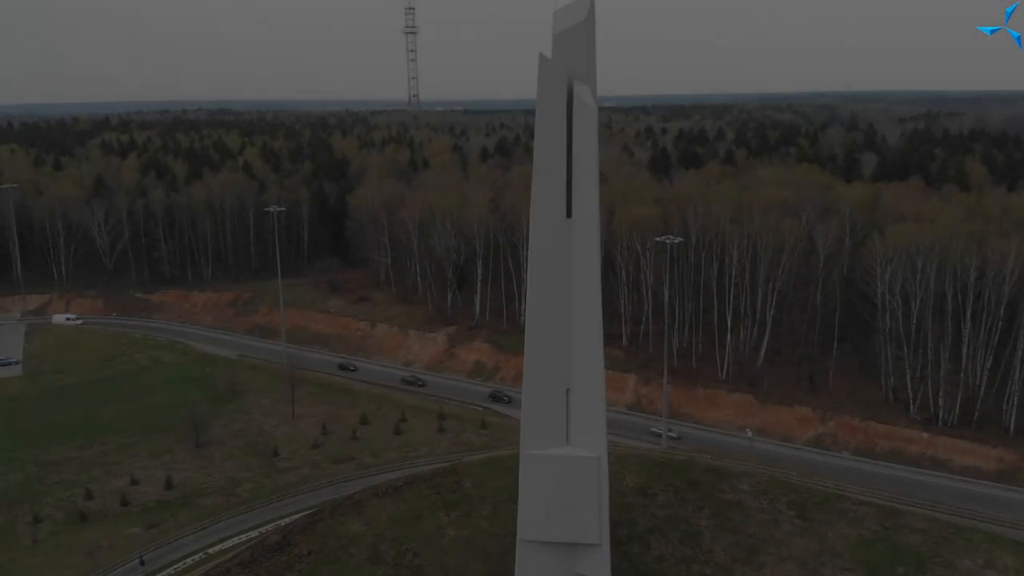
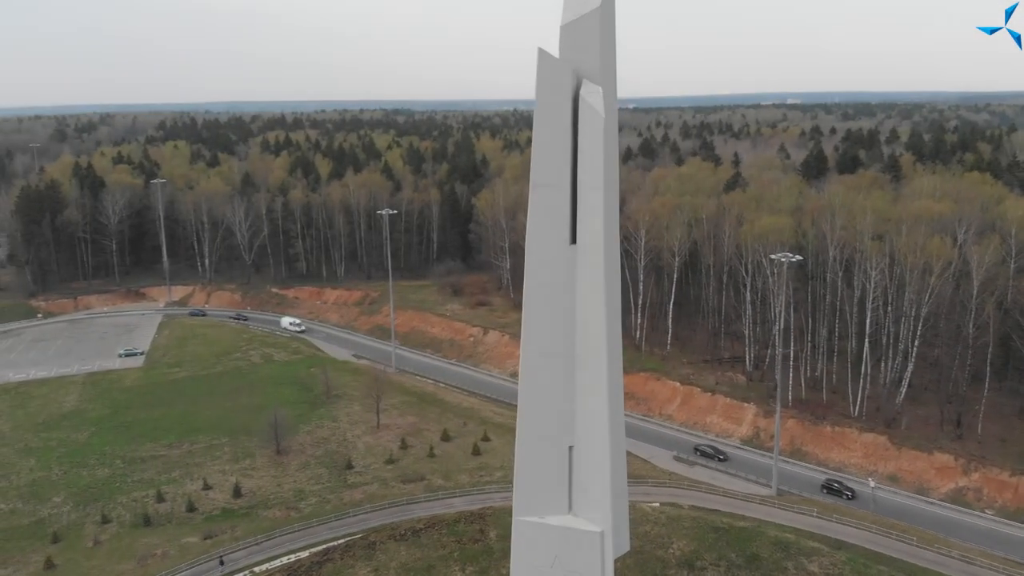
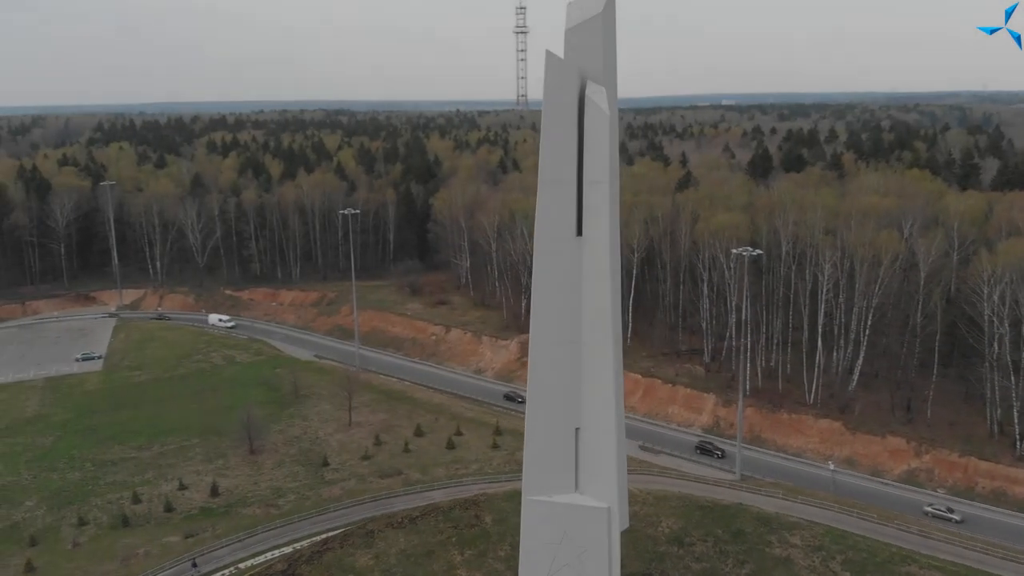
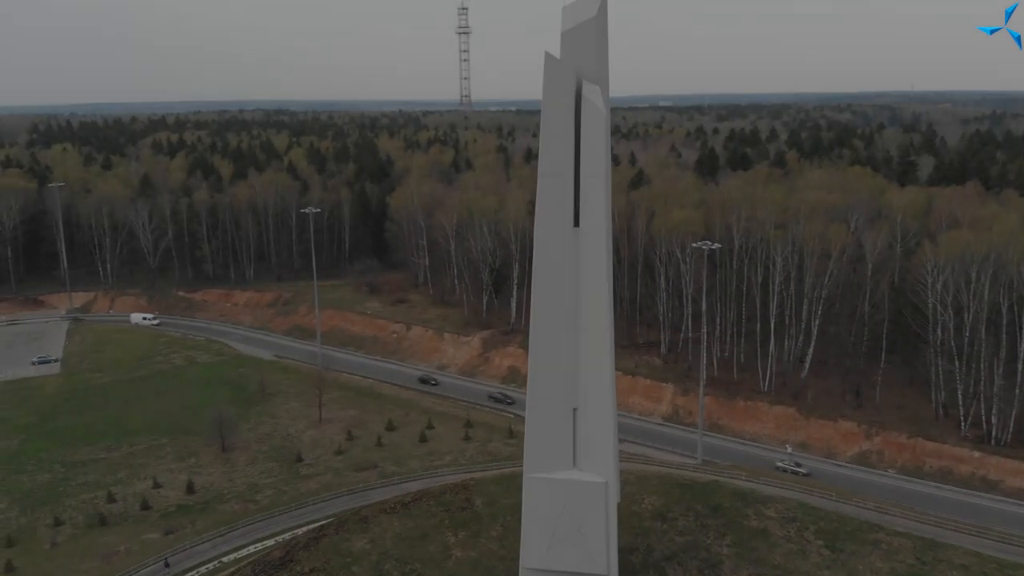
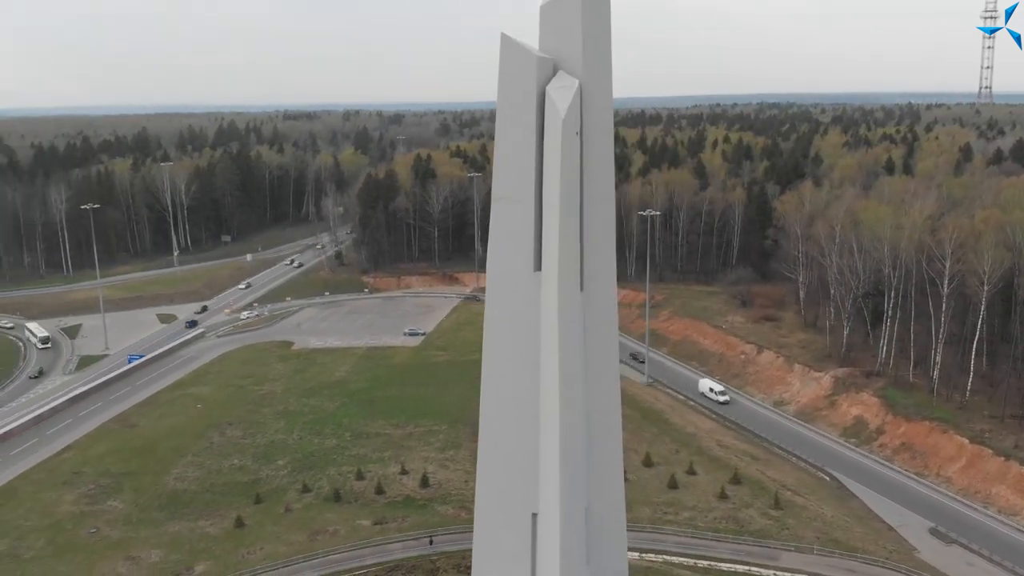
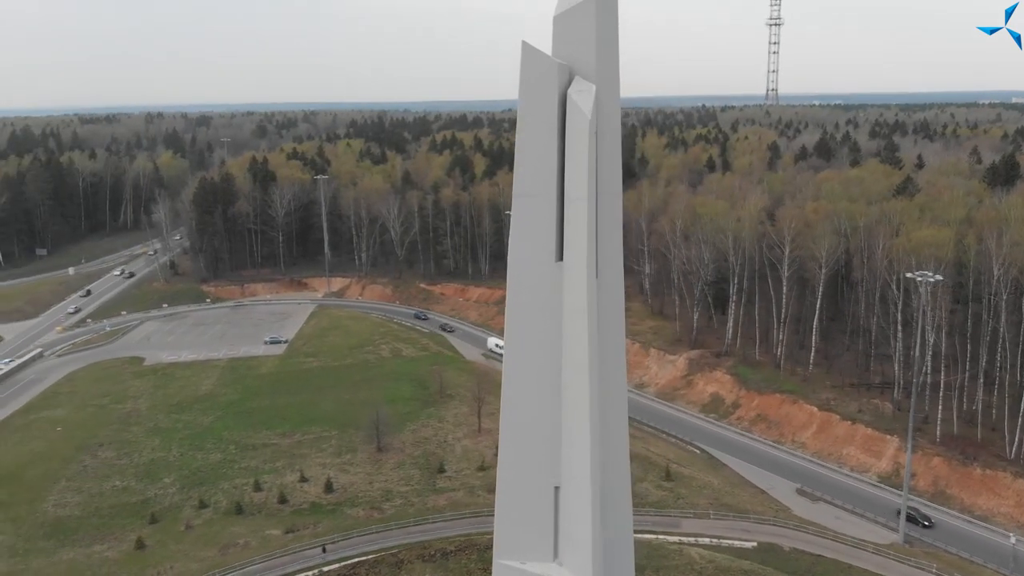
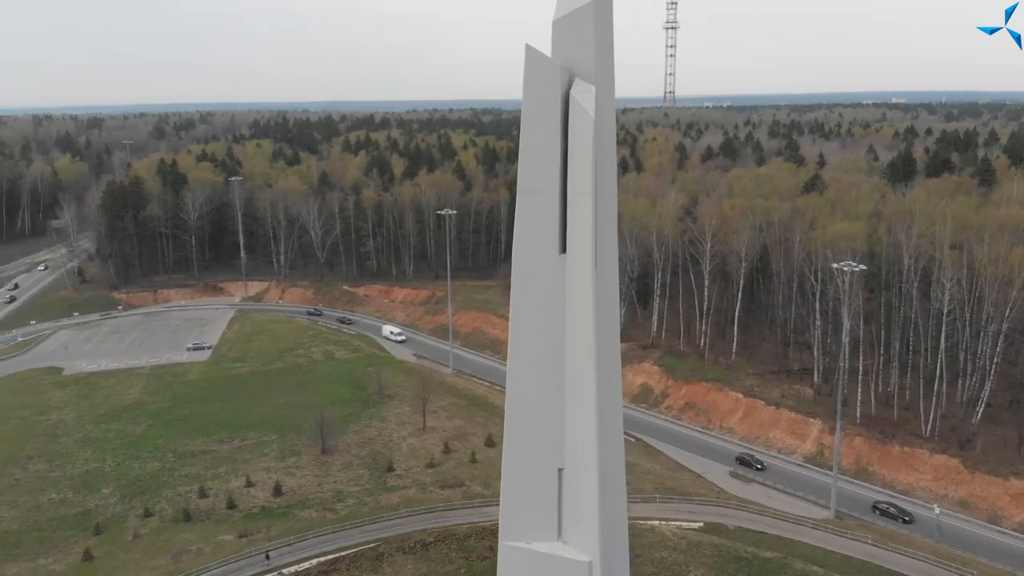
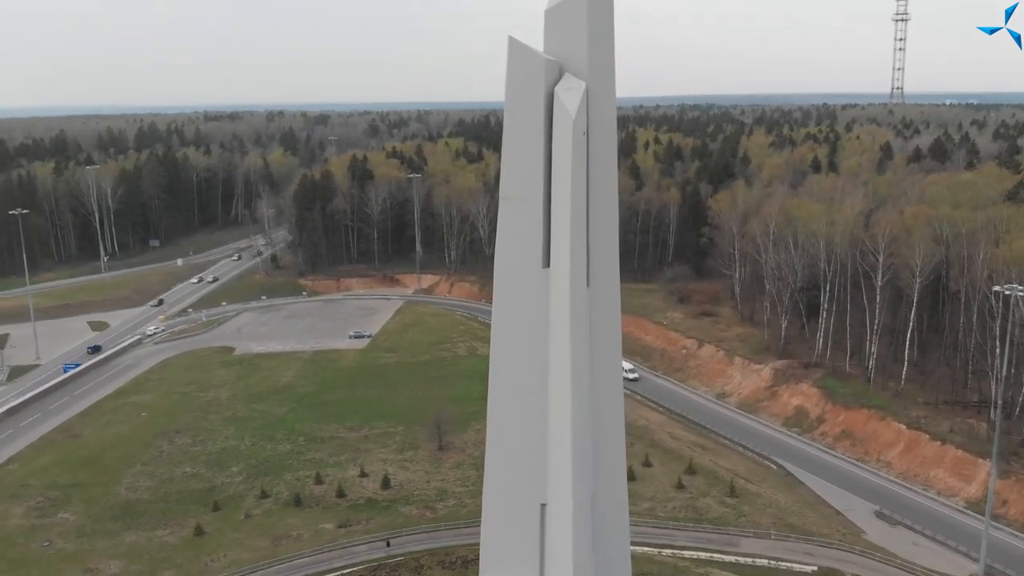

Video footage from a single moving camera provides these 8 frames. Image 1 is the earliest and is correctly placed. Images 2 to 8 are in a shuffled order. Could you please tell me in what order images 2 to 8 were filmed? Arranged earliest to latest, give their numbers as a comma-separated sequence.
4, 3, 2, 7, 6, 8, 5
